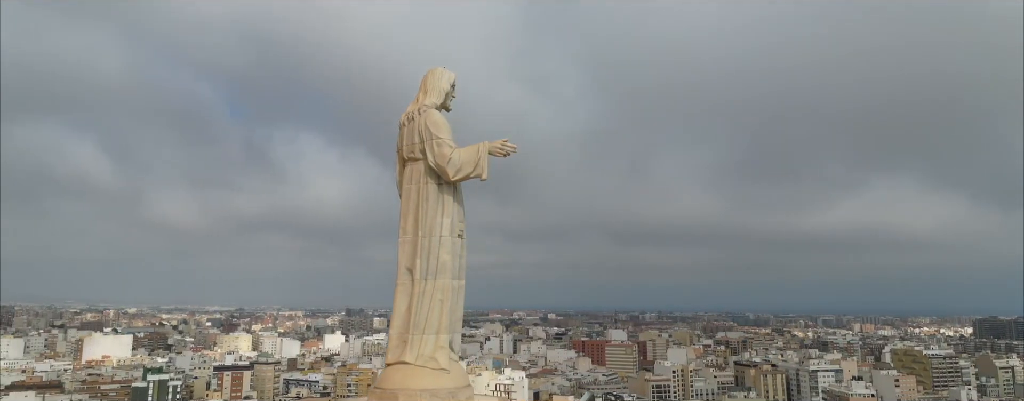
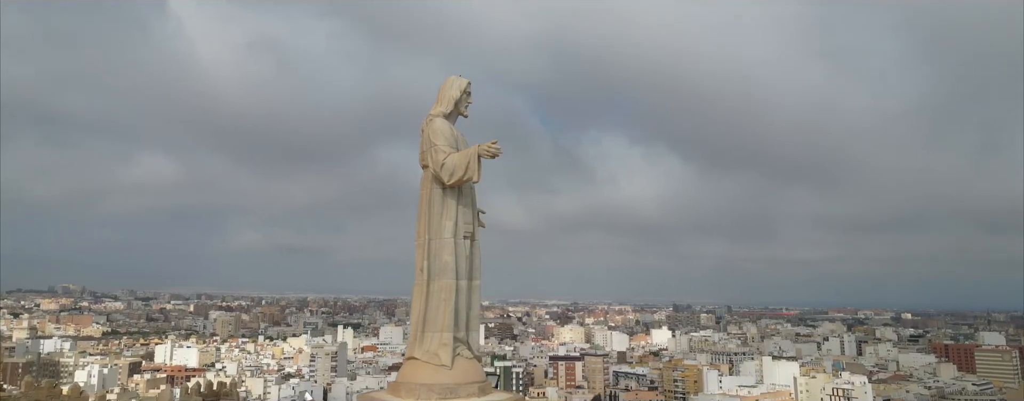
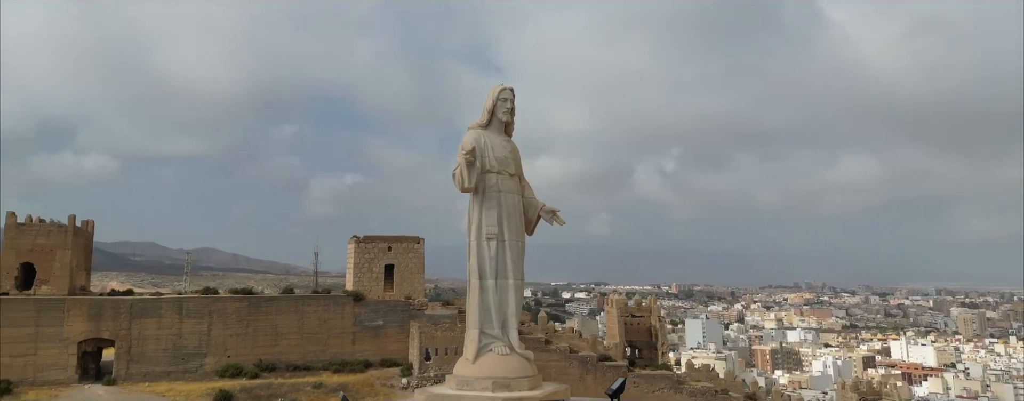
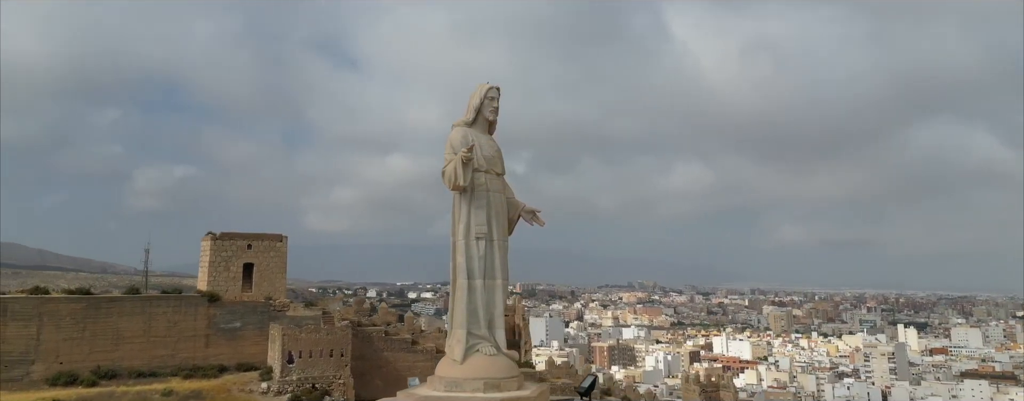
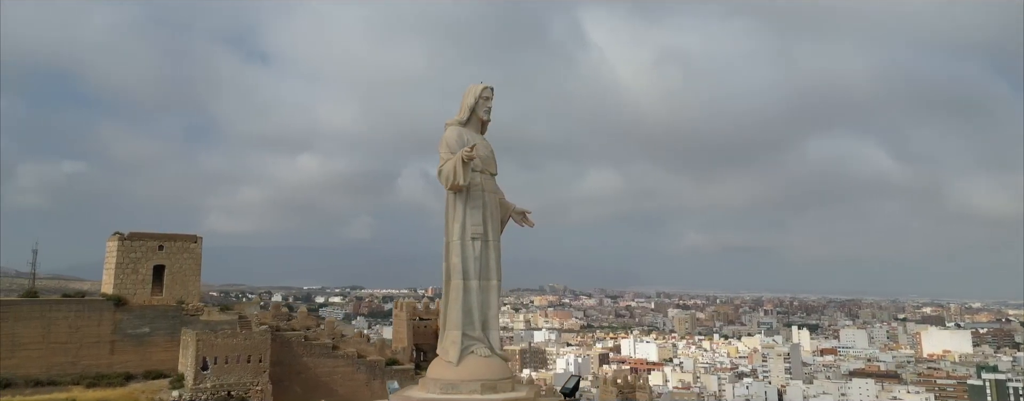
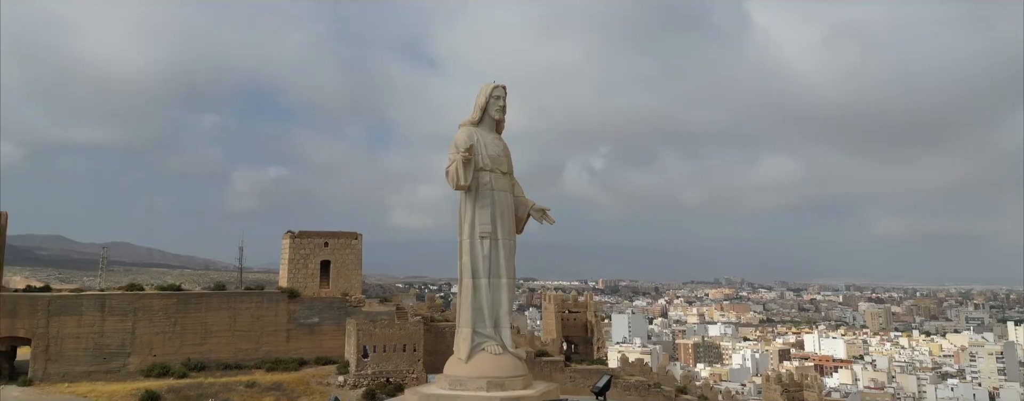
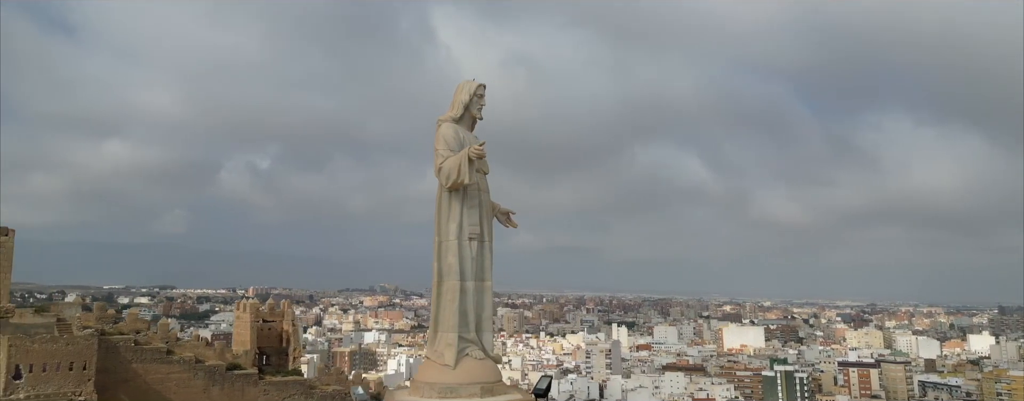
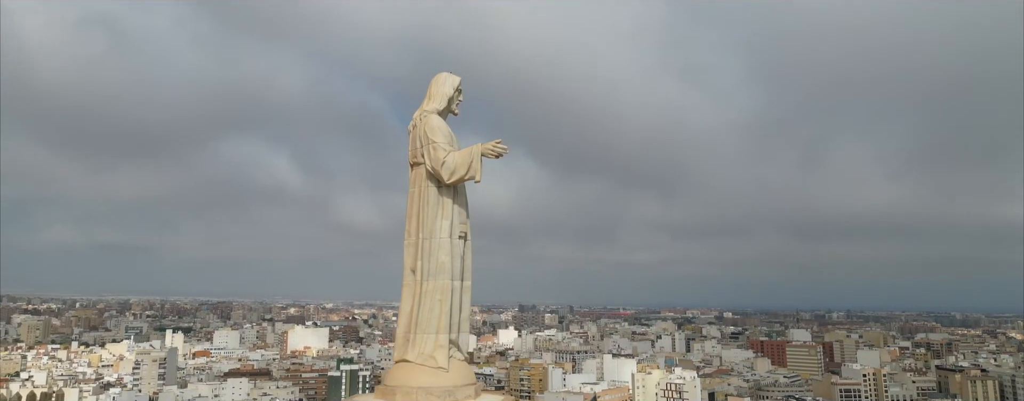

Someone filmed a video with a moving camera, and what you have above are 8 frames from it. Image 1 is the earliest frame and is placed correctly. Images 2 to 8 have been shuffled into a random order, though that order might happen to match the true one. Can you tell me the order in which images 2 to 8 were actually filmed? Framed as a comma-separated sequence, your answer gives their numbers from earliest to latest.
8, 2, 7, 5, 4, 6, 3
